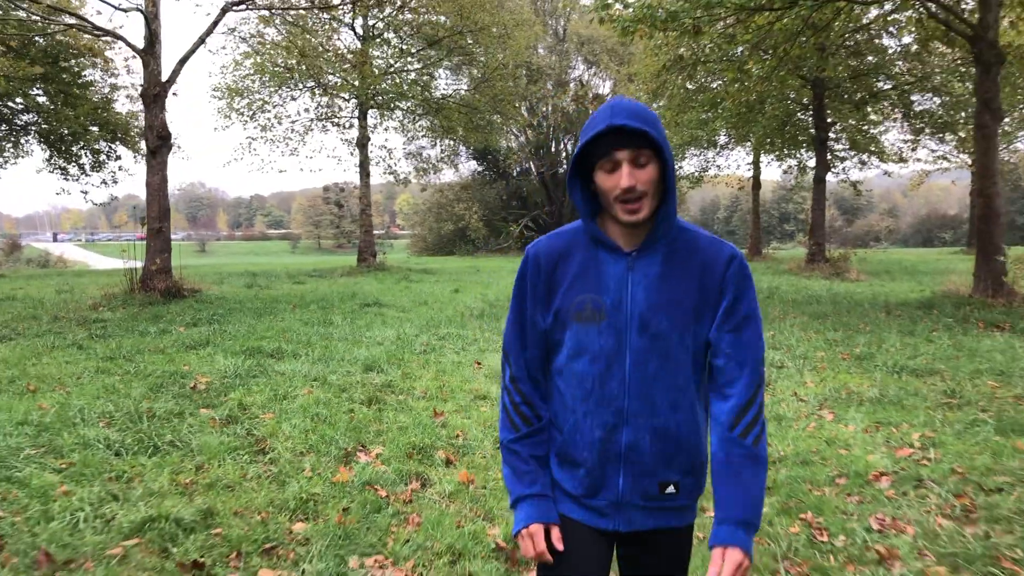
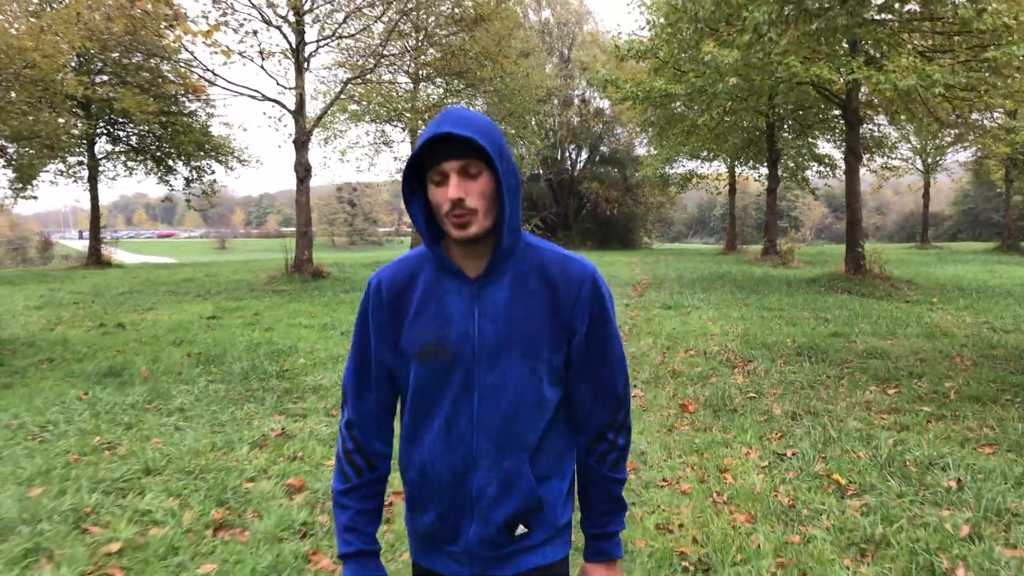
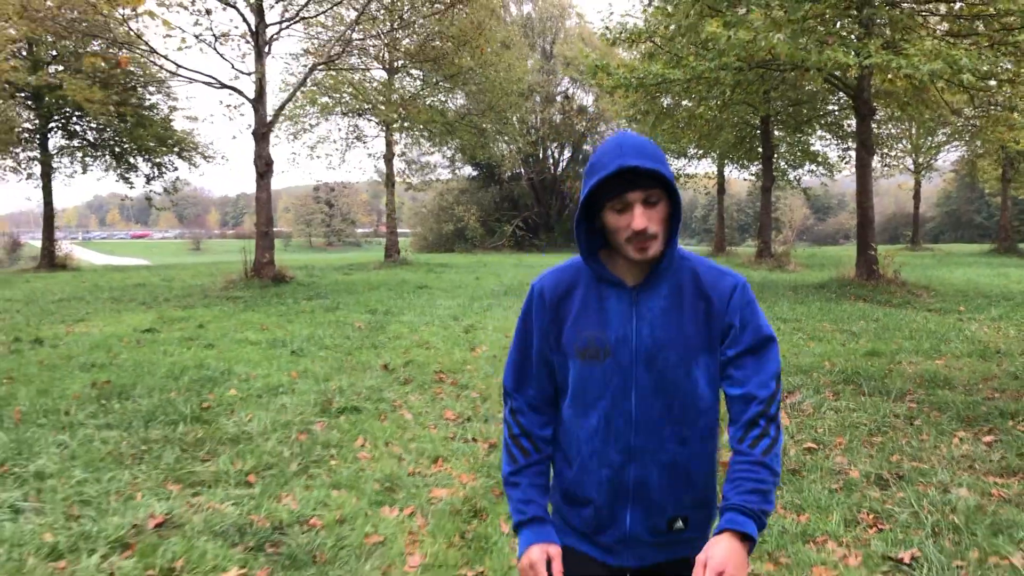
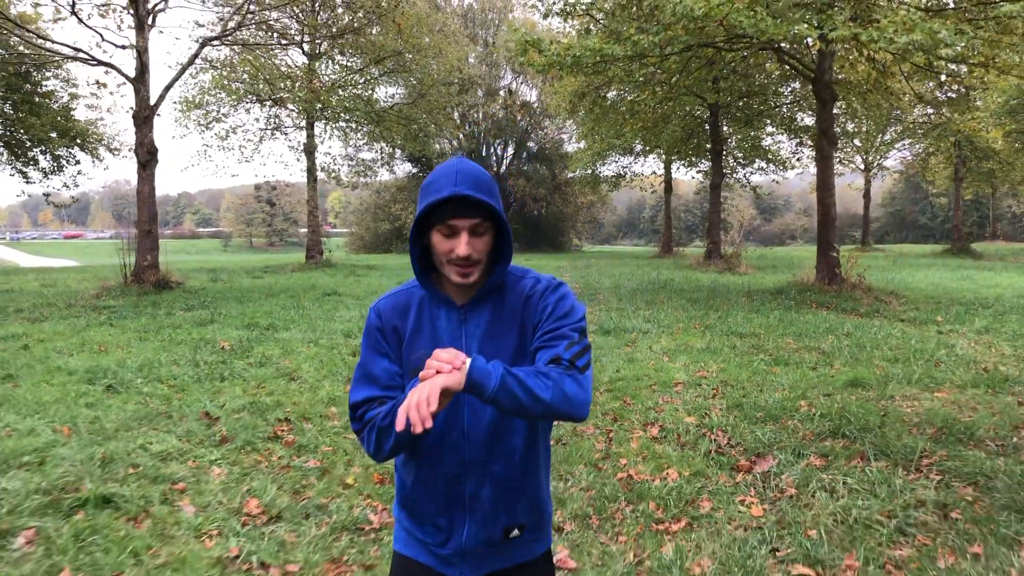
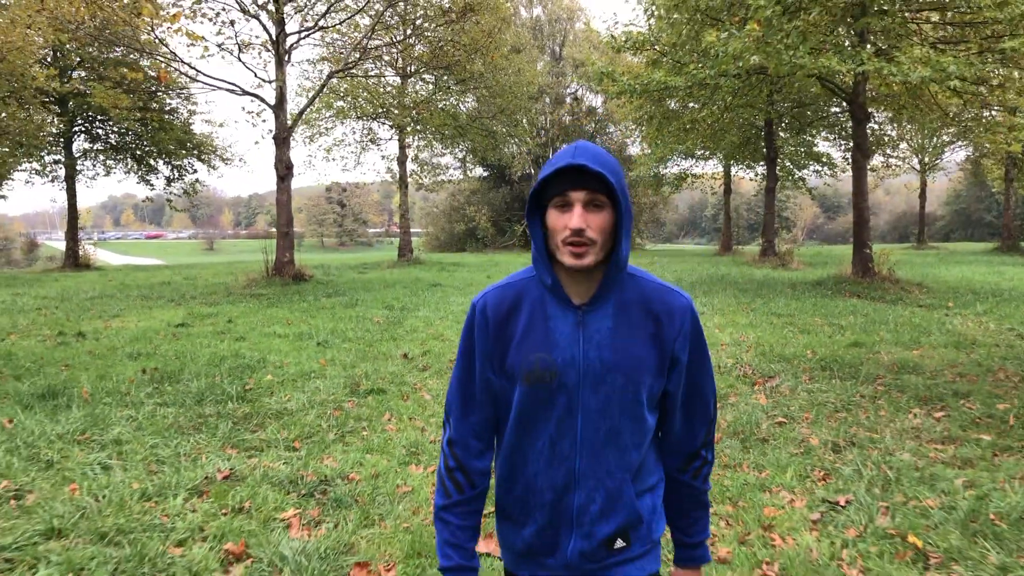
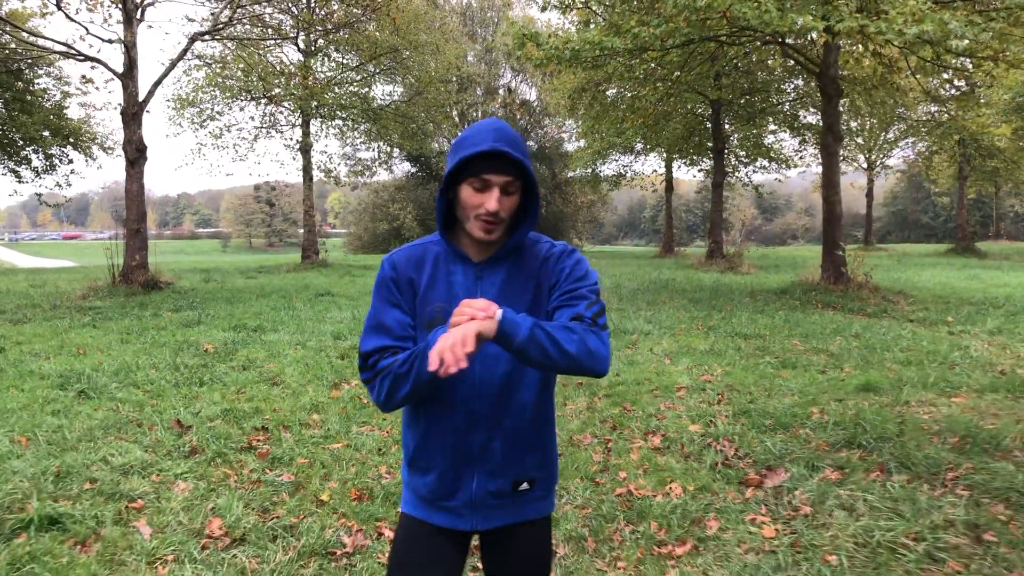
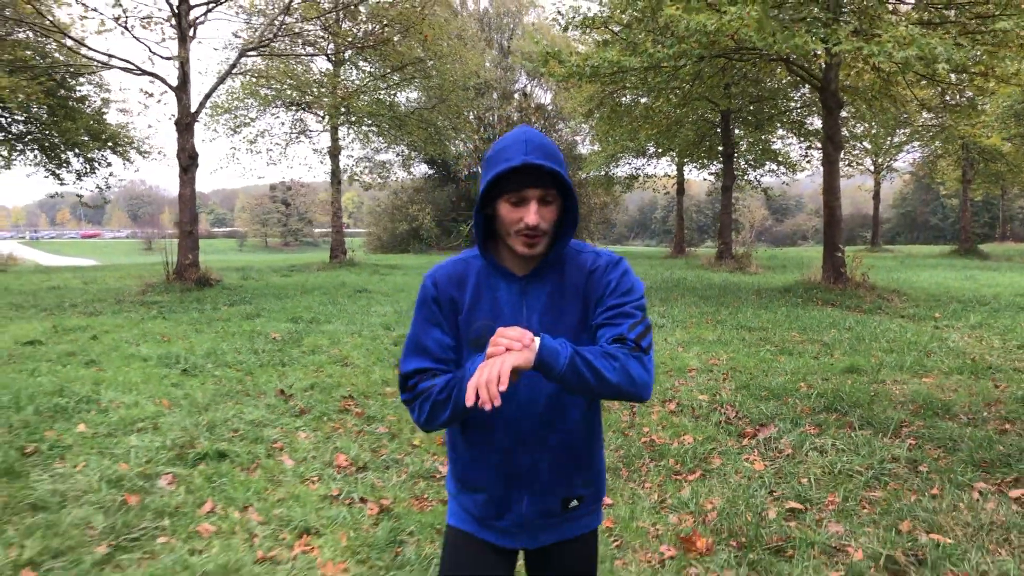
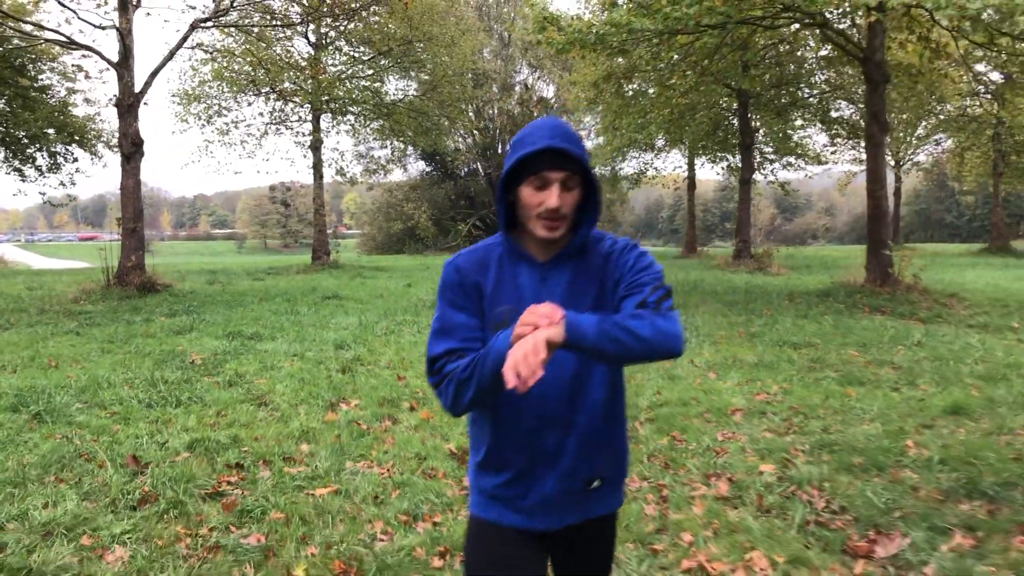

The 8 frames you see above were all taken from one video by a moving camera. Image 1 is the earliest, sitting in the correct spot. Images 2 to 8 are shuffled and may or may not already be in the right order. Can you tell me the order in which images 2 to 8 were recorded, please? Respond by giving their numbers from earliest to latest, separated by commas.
8, 6, 4, 7, 3, 5, 2
